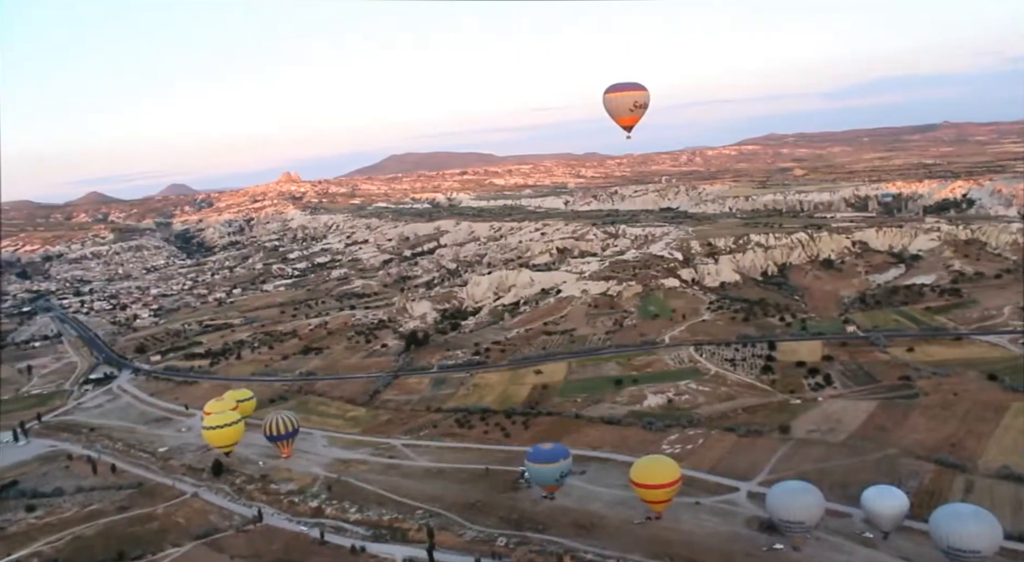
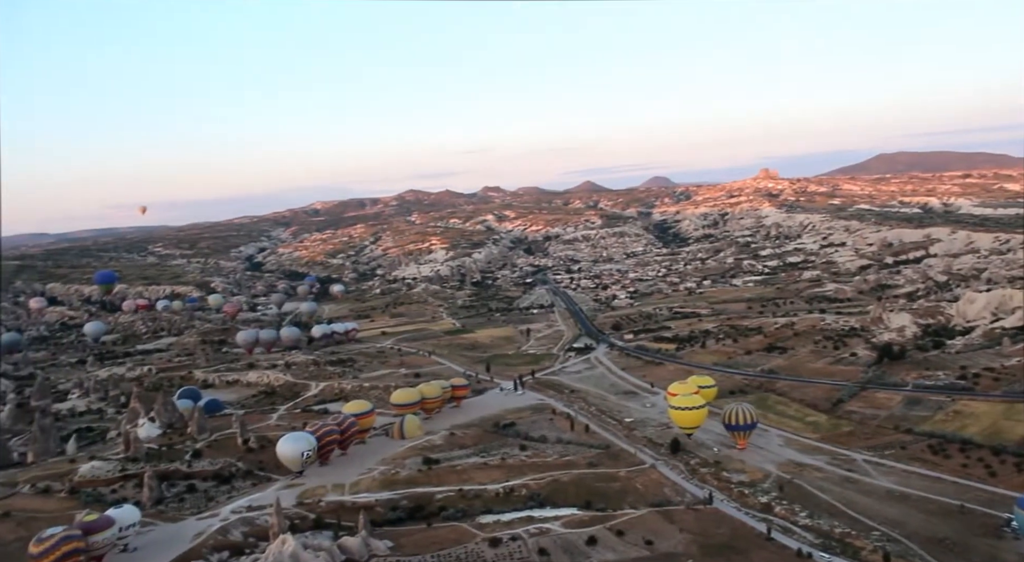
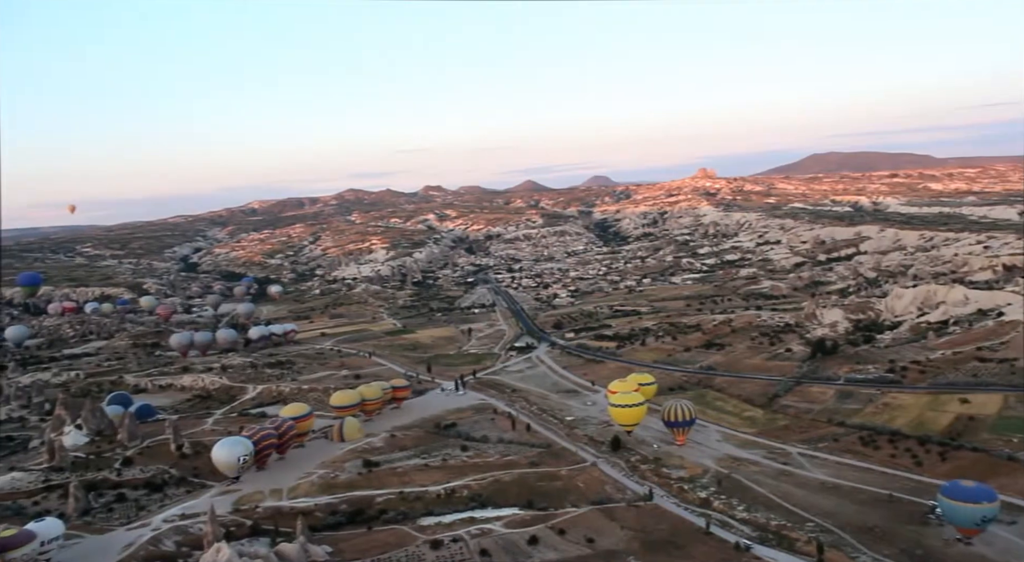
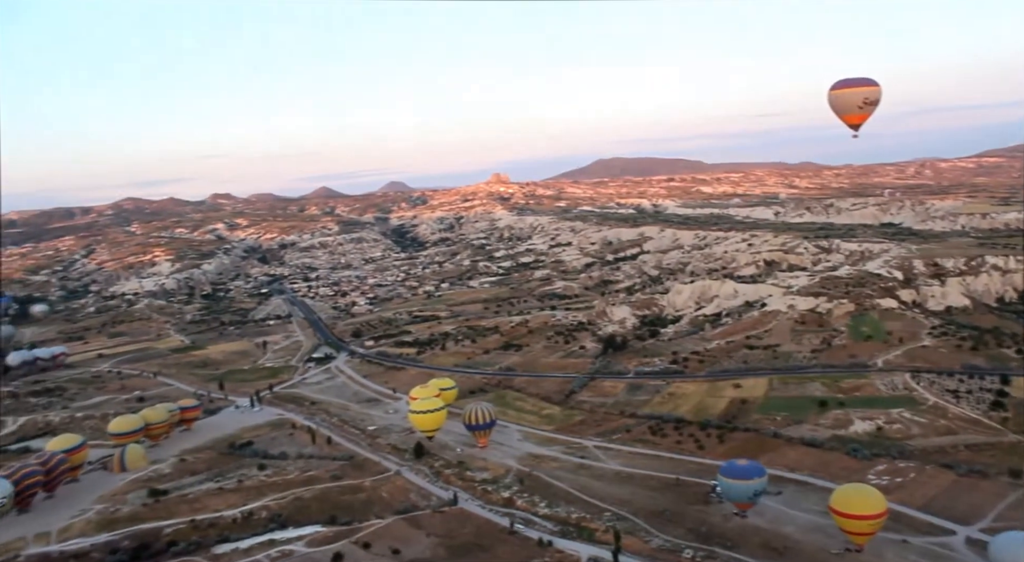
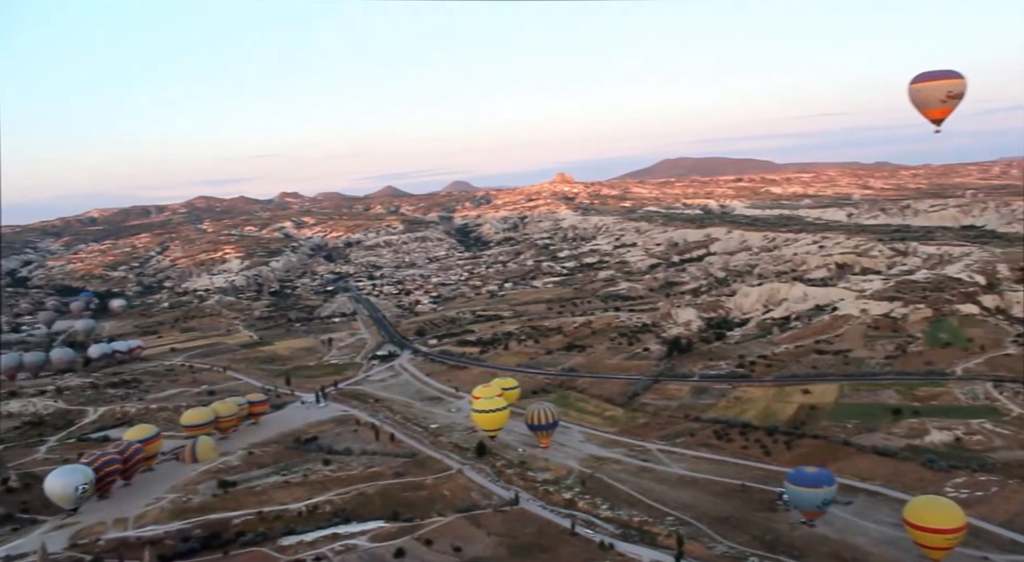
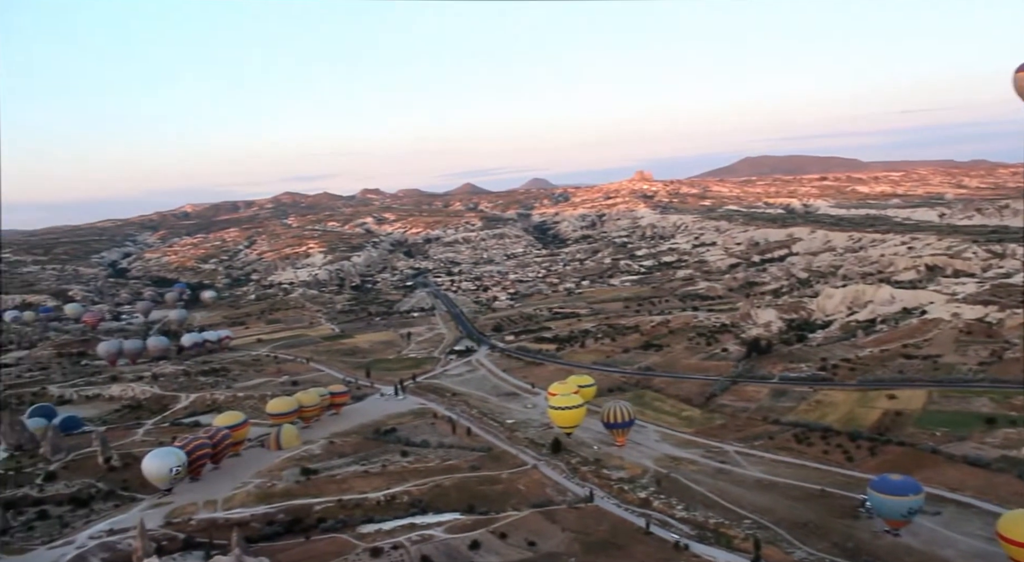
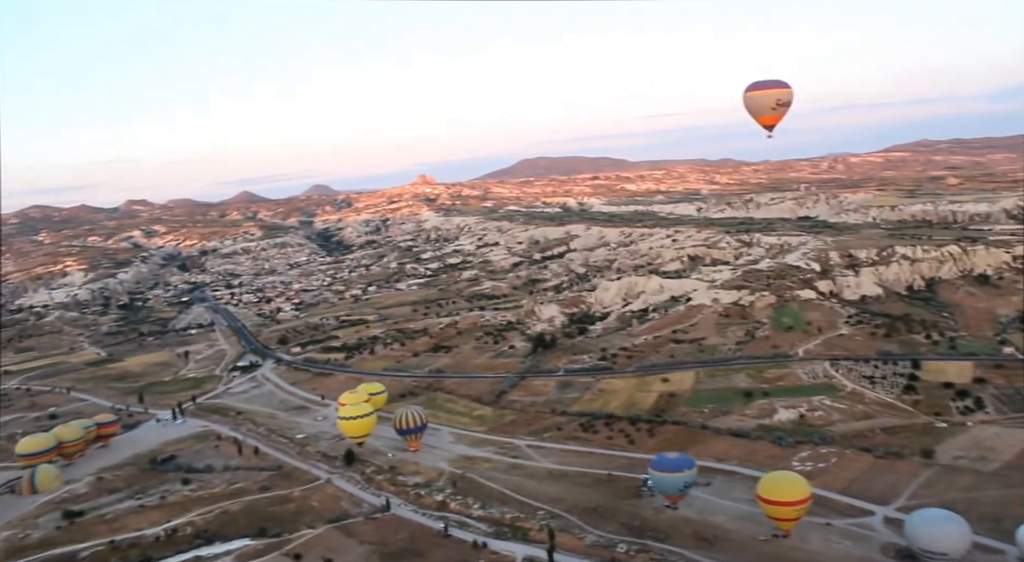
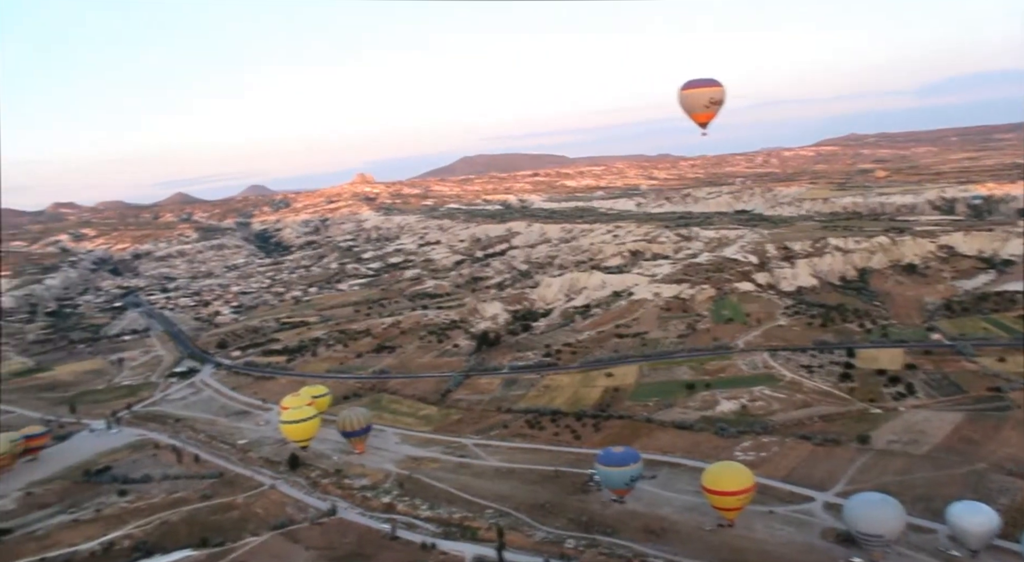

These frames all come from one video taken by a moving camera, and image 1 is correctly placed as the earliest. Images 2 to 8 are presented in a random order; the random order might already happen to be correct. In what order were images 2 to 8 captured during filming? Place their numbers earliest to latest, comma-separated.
8, 7, 4, 5, 6, 3, 2
